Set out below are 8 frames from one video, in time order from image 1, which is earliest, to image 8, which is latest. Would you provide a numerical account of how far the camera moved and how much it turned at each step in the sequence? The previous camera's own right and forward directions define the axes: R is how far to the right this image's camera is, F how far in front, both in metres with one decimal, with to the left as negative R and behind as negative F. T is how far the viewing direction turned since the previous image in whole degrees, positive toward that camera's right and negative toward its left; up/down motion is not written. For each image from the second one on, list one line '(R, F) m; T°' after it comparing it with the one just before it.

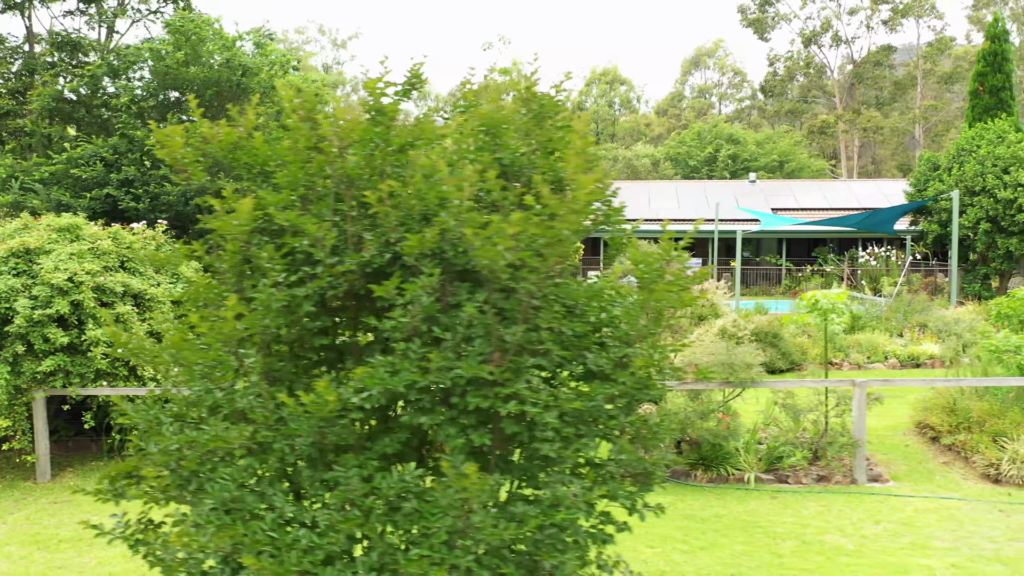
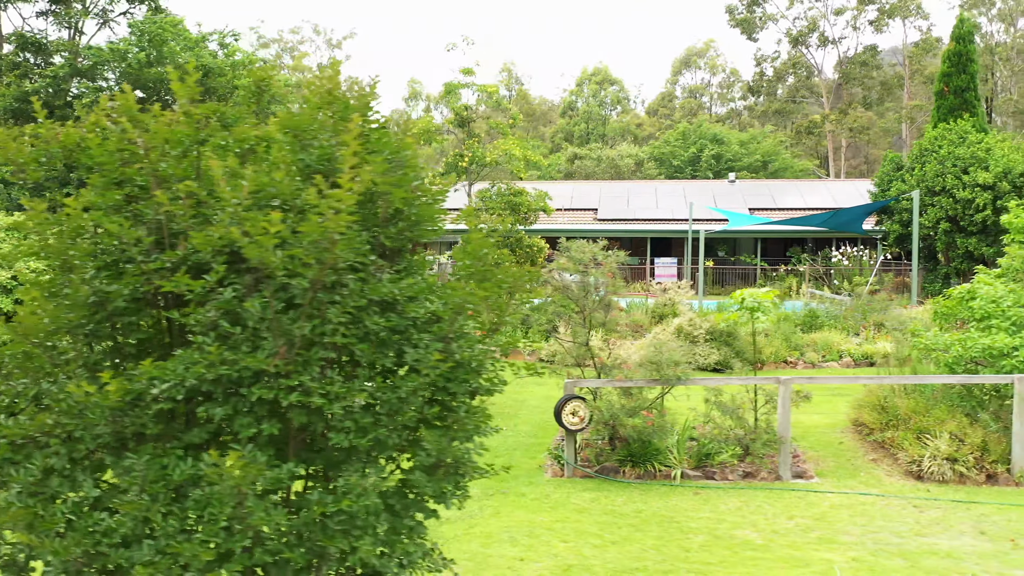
(+0.5, -0.1) m; 0°
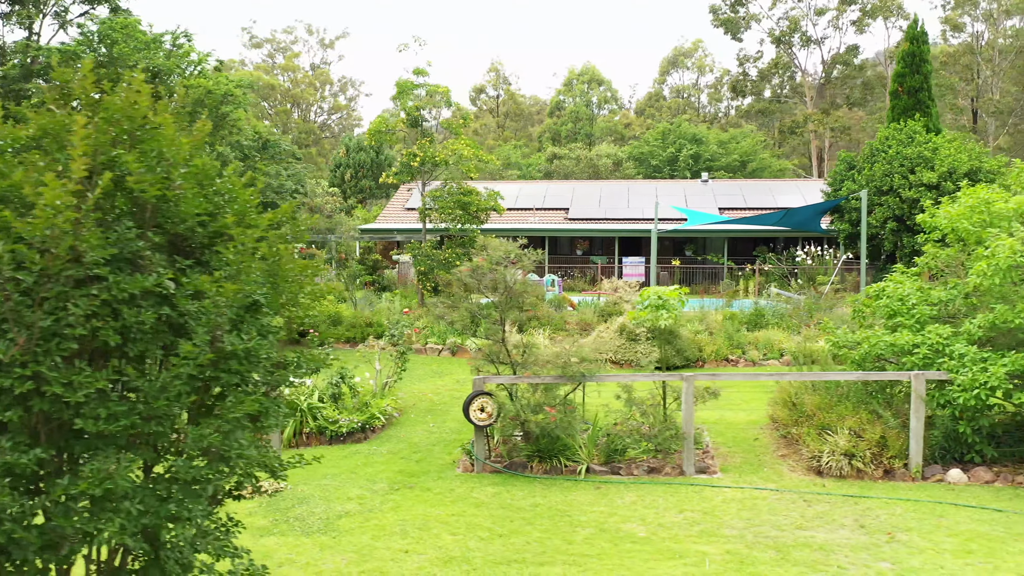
(+0.7, -0.1) m; 0°
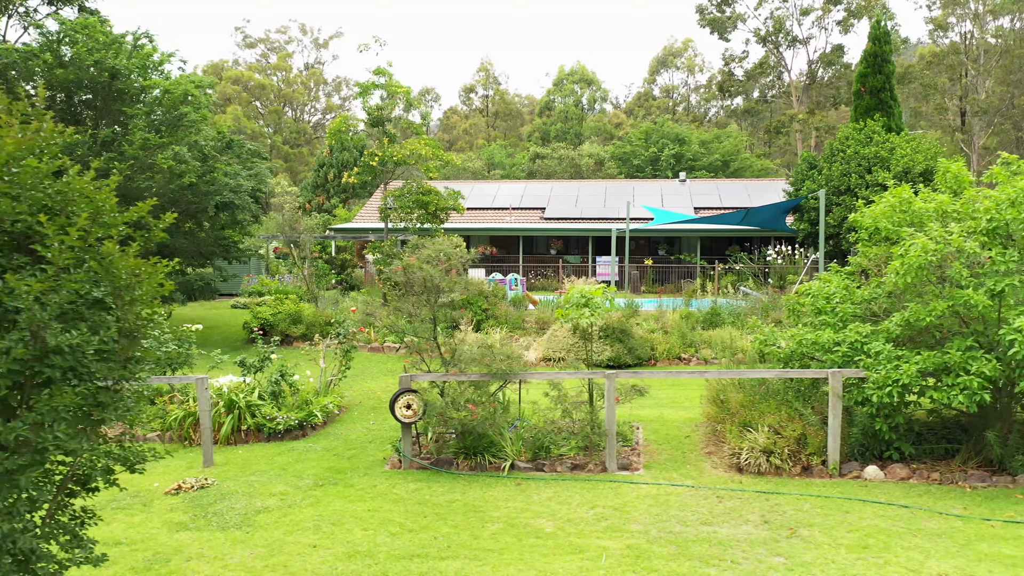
(+0.6, -0.1) m; 0°
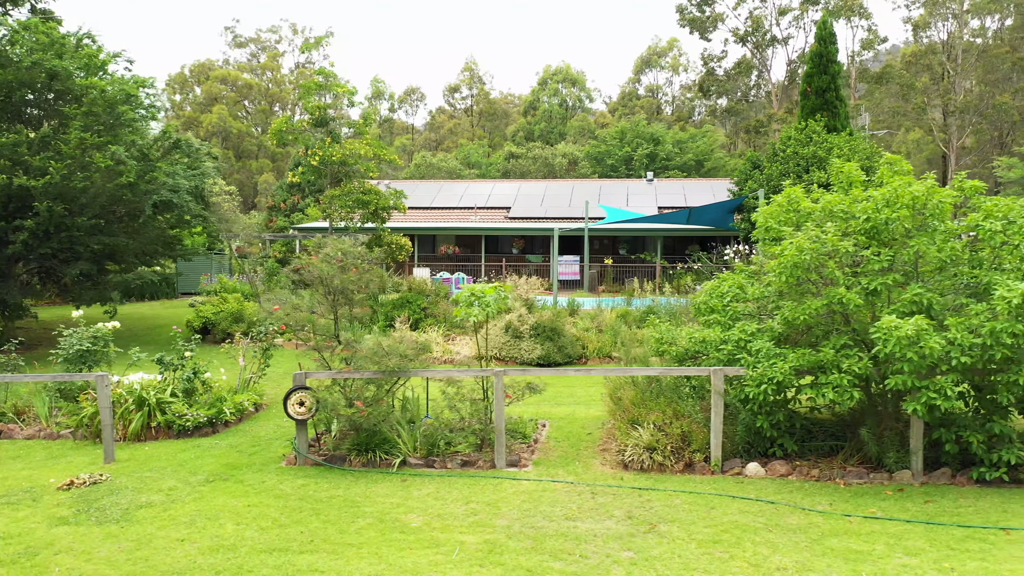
(+0.9, -0.1) m; 0°
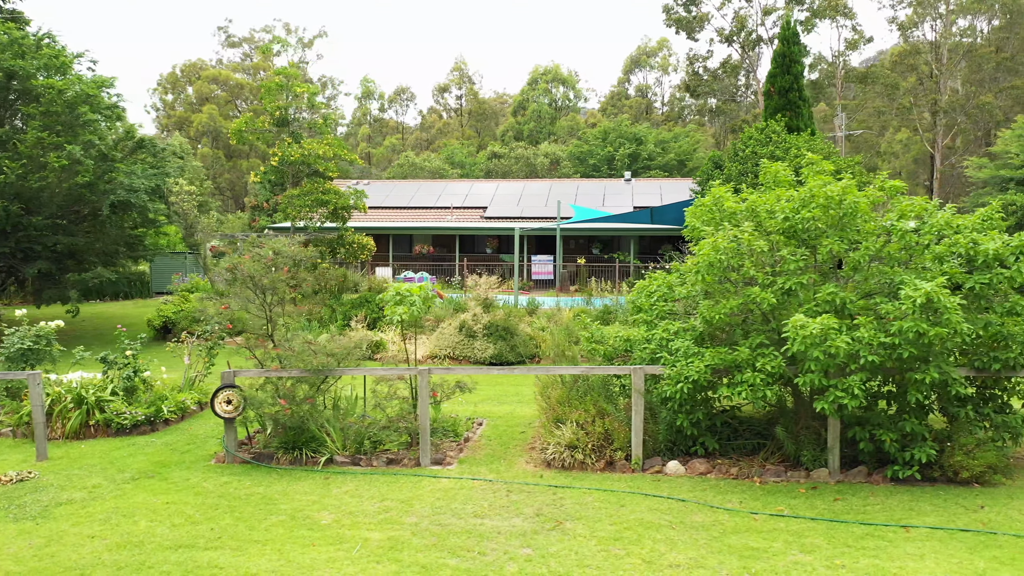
(+0.6, 0.0) m; 0°
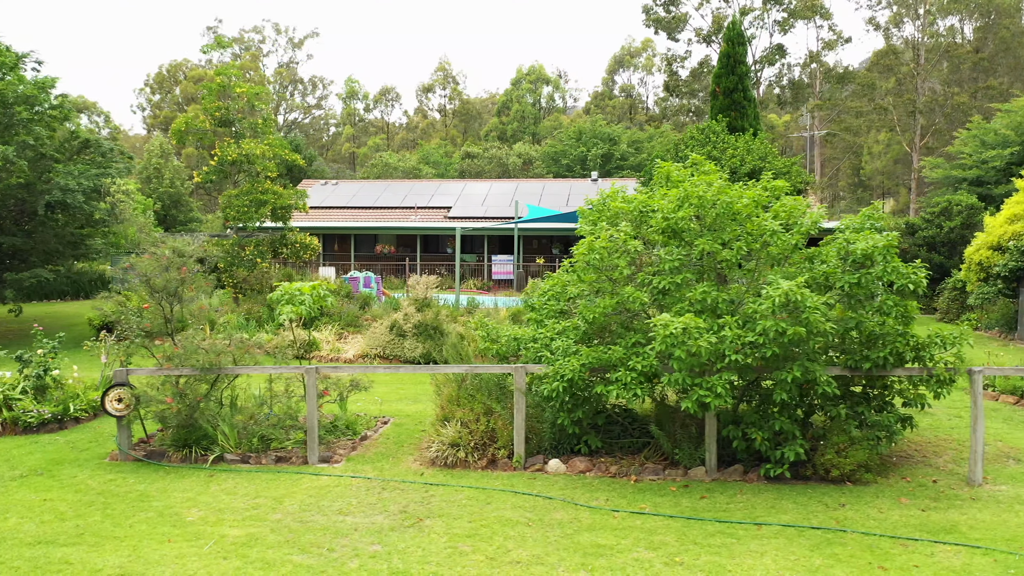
(+0.9, 0.0) m; 0°
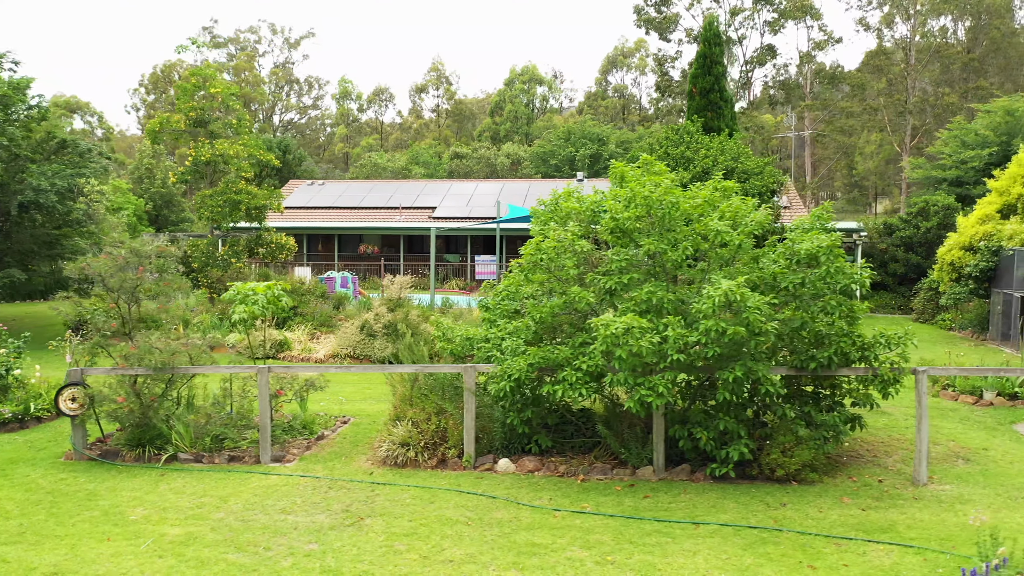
(+0.4, 0.0) m; 0°
